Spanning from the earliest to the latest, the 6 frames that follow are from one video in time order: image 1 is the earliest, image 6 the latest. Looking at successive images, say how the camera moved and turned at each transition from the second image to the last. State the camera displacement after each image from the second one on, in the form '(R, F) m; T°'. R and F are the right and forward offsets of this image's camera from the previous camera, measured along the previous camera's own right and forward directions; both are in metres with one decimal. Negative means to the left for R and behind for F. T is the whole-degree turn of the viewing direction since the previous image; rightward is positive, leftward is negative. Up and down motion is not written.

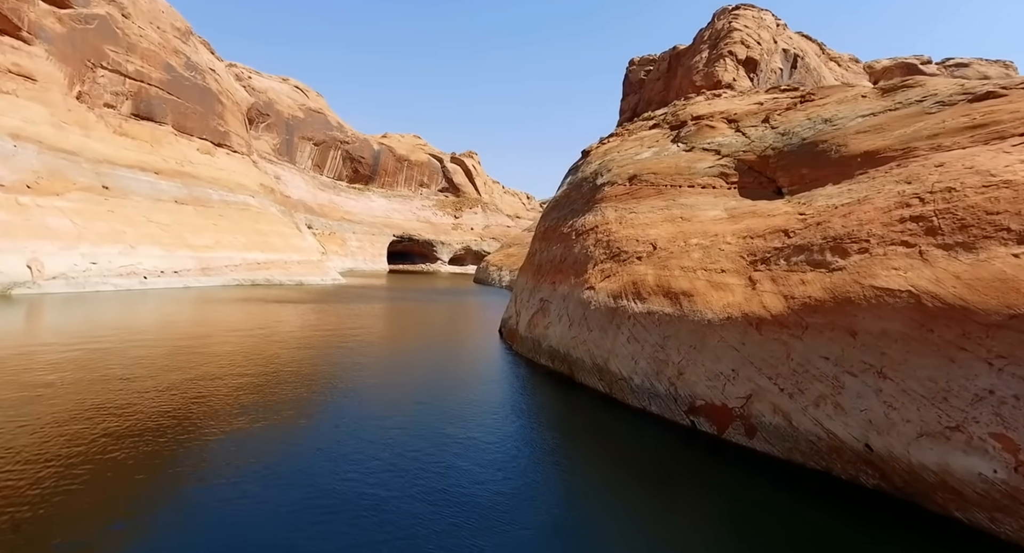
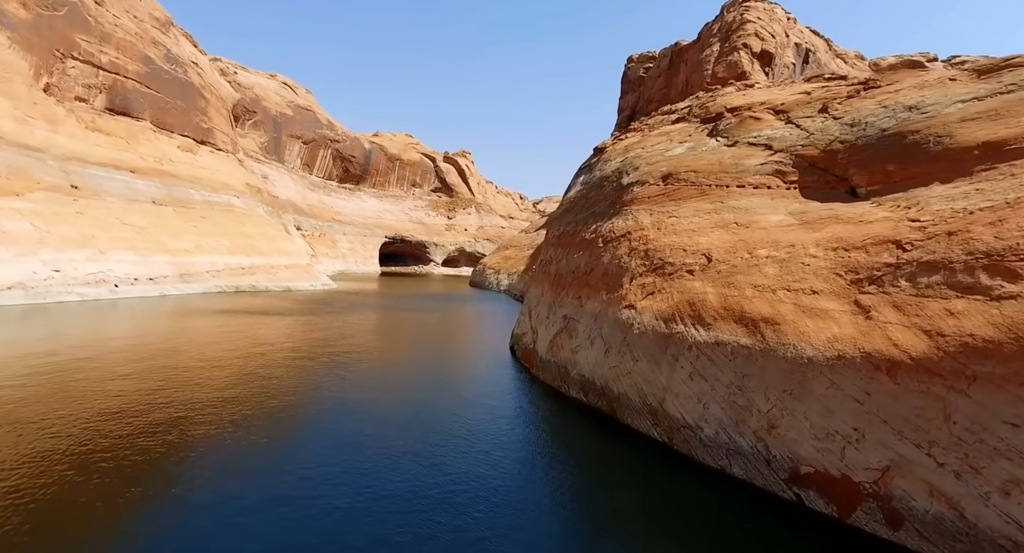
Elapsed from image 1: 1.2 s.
(-0.5, +1.5) m; +1°
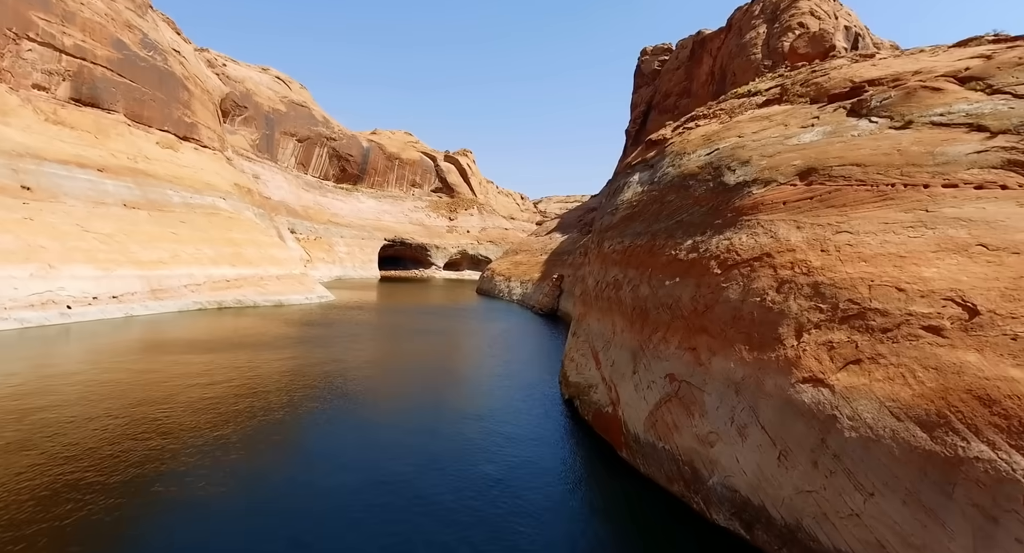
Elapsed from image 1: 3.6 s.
(-1.2, +3.1) m; 0°
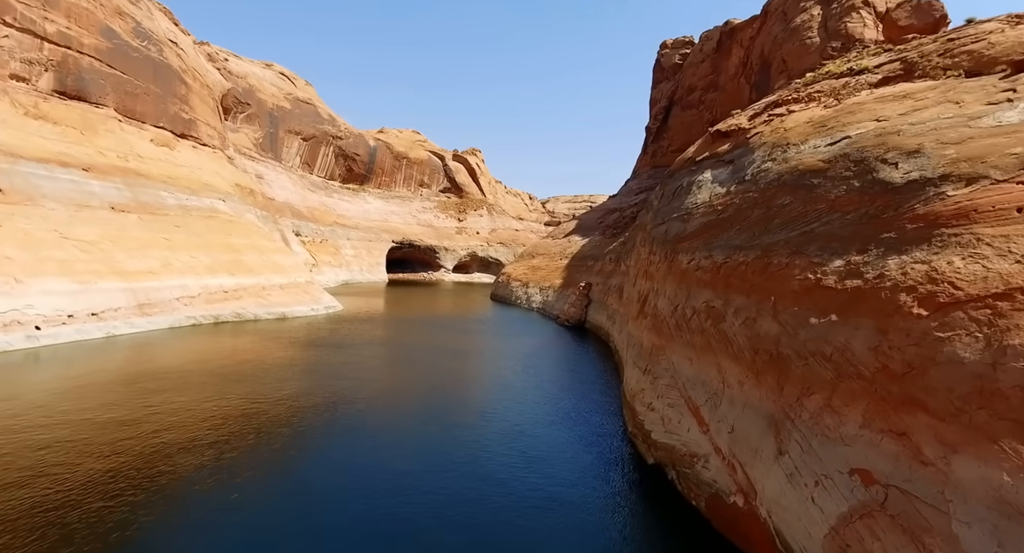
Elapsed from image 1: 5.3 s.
(-1.0, +2.3) m; -1°
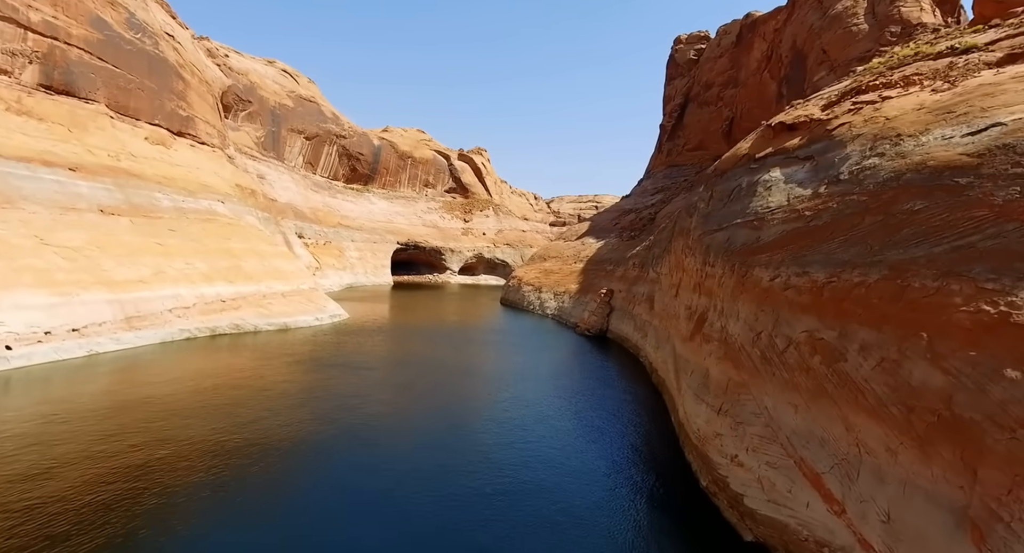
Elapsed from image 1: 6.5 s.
(-0.7, +1.6) m; 0°
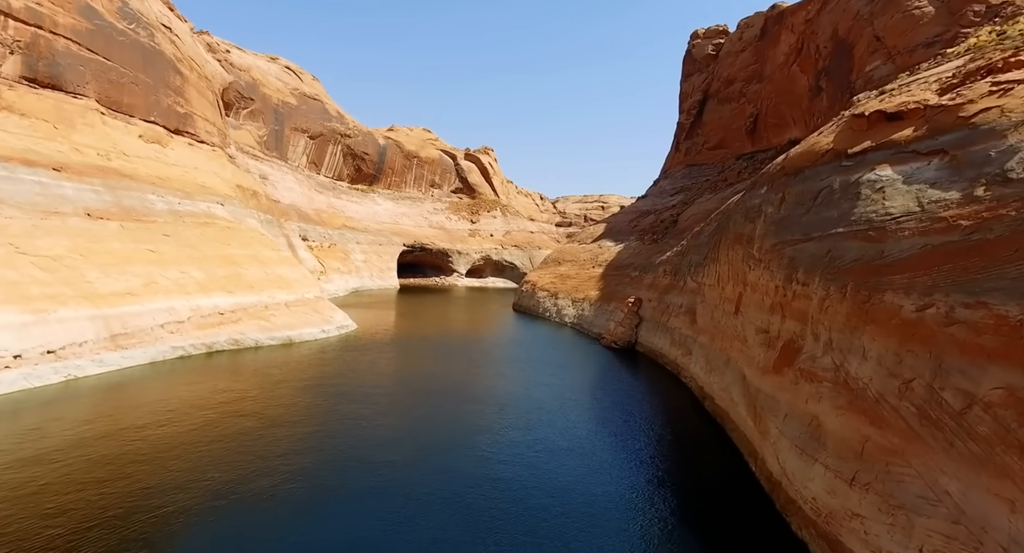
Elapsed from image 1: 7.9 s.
(-0.8, +1.8) m; 0°
